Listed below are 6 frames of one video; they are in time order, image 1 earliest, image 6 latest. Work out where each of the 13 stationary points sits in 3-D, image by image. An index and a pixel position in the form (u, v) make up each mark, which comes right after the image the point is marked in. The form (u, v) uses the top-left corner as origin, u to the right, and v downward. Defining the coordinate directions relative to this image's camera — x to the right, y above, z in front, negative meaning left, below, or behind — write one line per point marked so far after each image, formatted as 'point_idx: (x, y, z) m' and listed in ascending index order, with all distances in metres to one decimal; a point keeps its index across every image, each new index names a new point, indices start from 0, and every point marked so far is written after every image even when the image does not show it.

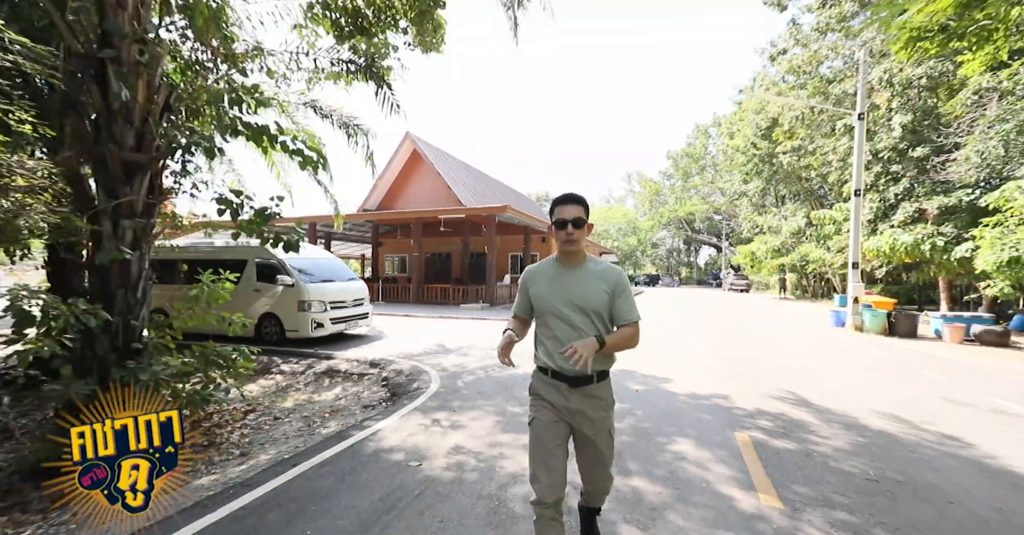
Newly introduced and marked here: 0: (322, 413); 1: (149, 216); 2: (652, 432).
0: (-2.2, -1.7, +4.8) m
1: (-3.6, +0.5, +4.1) m
2: (+1.2, -1.4, +3.5) m
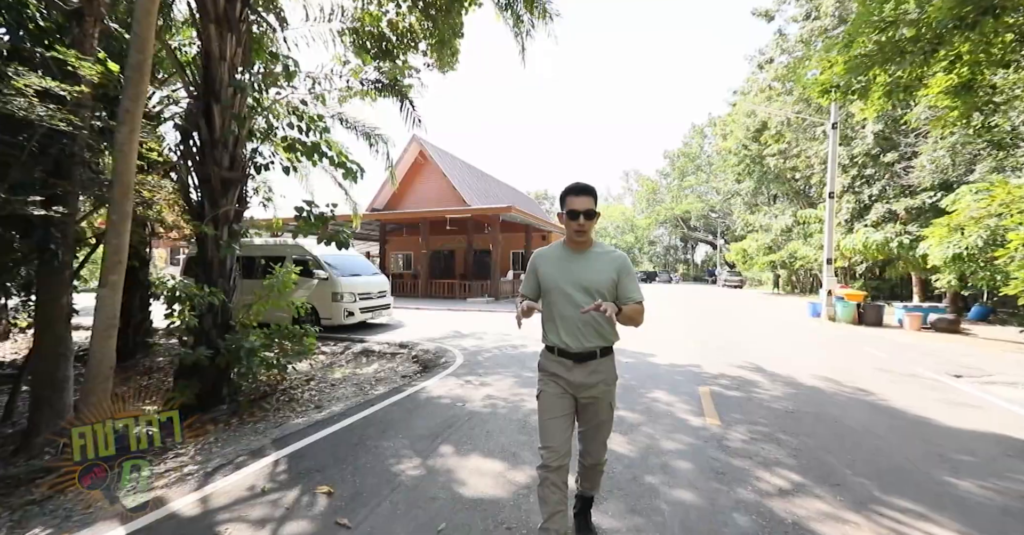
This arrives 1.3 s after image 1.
0: (-2.1, -1.6, +5.9) m
1: (-3.4, +0.6, +5.1) m
2: (+1.4, -1.3, +4.6) m
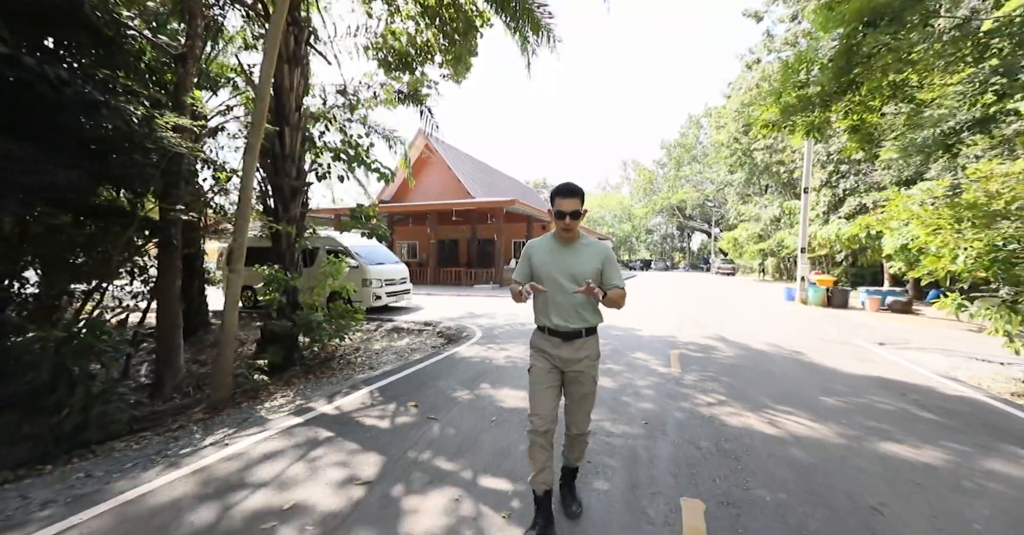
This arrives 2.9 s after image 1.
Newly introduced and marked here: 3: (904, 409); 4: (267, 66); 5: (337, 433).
0: (-1.9, -1.4, +7.2) m
1: (-3.3, +0.7, +6.4) m
2: (+1.6, -1.2, +5.9) m
3: (+3.4, -1.2, +3.6) m
4: (-2.7, +2.3, +4.7) m
5: (-1.3, -1.2, +3.1) m
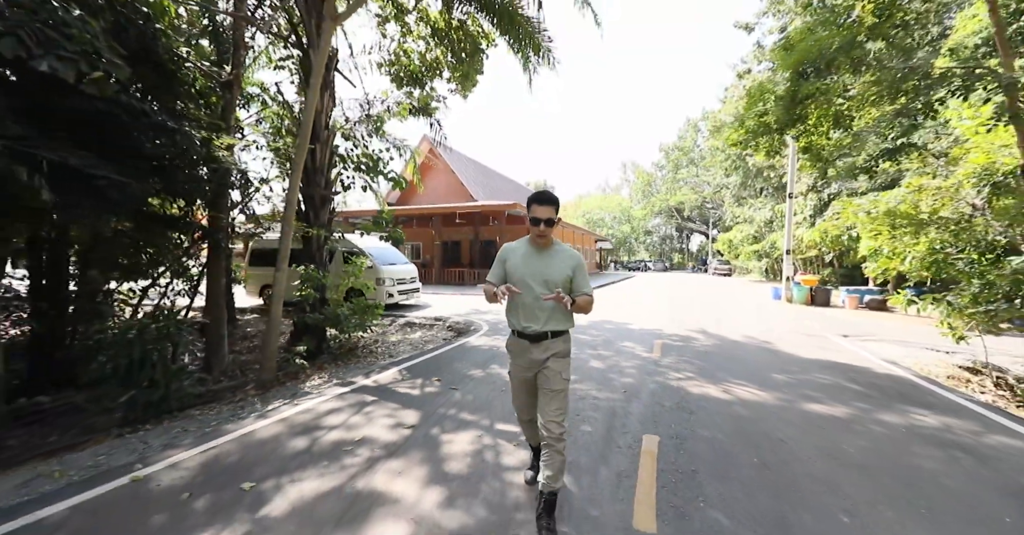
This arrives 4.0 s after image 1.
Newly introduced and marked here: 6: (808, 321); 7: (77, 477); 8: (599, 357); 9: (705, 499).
0: (-1.8, -1.4, +8.0) m
1: (-3.2, +0.7, +7.2) m
2: (+1.7, -1.2, +6.7) m
3: (+3.4, -1.2, +4.4) m
4: (-2.6, +2.3, +5.5) m
5: (-1.2, -1.2, +3.9) m
6: (+6.7, -1.2, +9.5) m
7: (-2.9, -1.4, +2.8) m
8: (+1.2, -1.2, +5.5) m
9: (+1.0, -1.2, +2.2) m
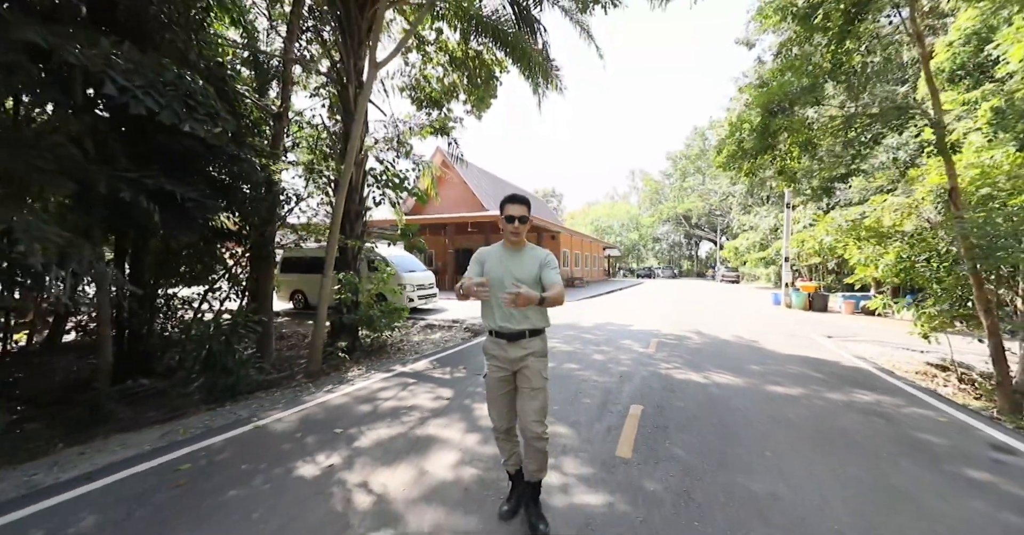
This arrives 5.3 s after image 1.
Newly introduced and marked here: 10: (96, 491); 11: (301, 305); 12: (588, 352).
0: (-1.6, -1.6, +8.9) m
1: (-3.0, +0.6, +8.1) m
2: (+1.9, -1.3, +7.5) m
3: (+3.6, -1.3, +5.1) m
4: (-2.4, +2.2, +6.4) m
5: (-1.1, -1.3, +4.7) m
6: (+7.0, -1.4, +10.2) m
7: (-2.8, -1.4, +3.7) m
8: (+1.4, -1.3, +6.3) m
9: (+1.1, -1.3, +3.0) m
10: (-2.2, -1.2, +2.2) m
11: (-6.0, -1.1, +11.9) m
12: (+1.2, -1.3, +6.3) m
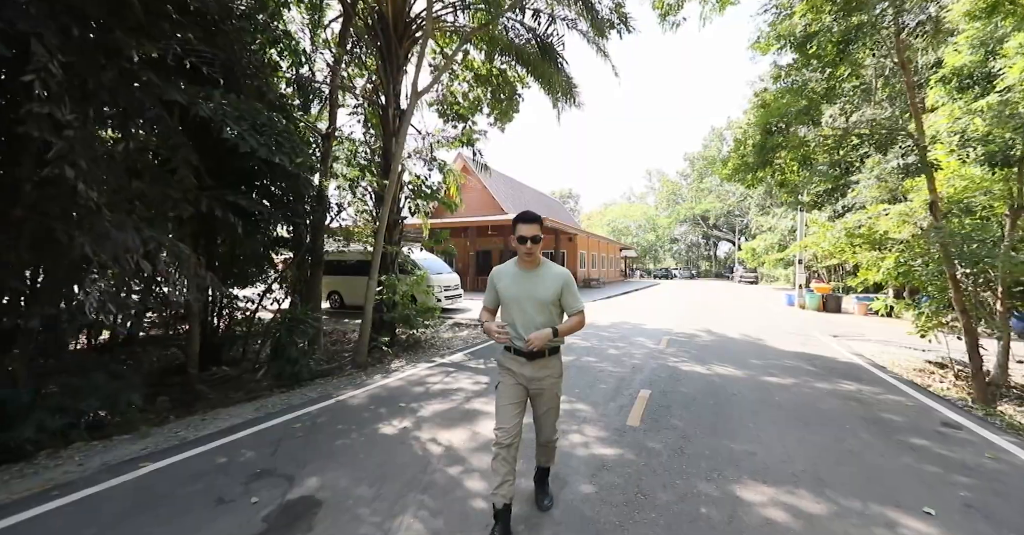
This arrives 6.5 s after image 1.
0: (-1.1, -1.6, +9.7) m
1: (-2.5, +0.5, +9.0) m
2: (+2.3, -1.4, +8.2) m
3: (+4.0, -1.4, +5.7) m
4: (-2.0, +2.1, +7.3) m
5: (-0.7, -1.4, +5.5) m
6: (+7.6, -1.4, +10.6) m
7: (-2.5, -1.5, +4.5) m
8: (+1.8, -1.4, +7.0) m
9: (+1.4, -1.3, +3.7) m
10: (-2.0, -1.3, +3.0) m
11: (-5.4, -1.1, +12.9) m
12: (+1.6, -1.3, +7.0) m
